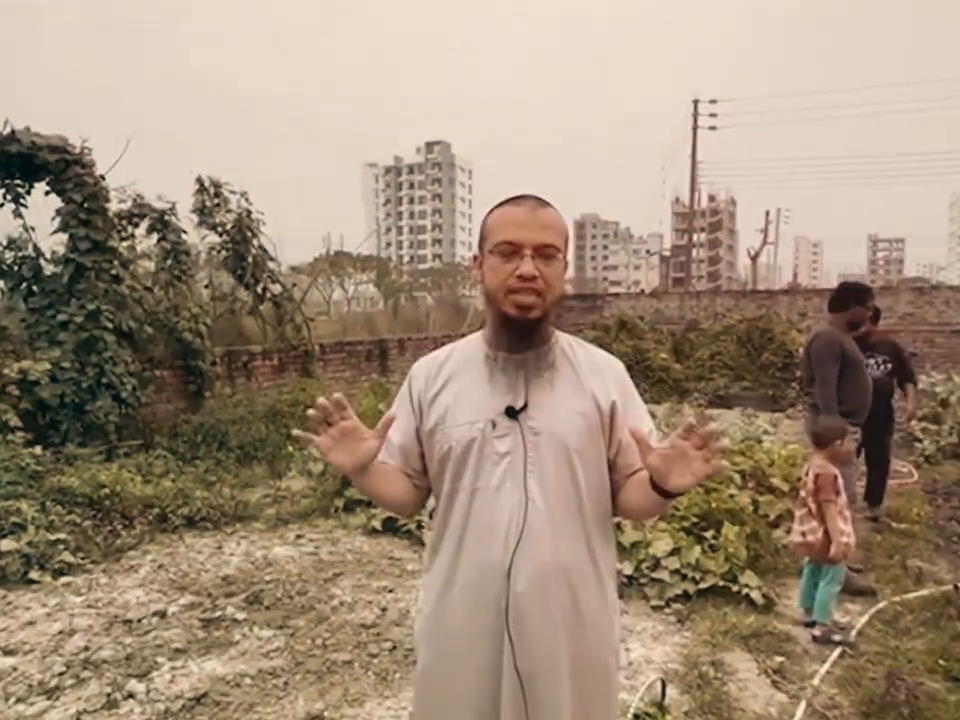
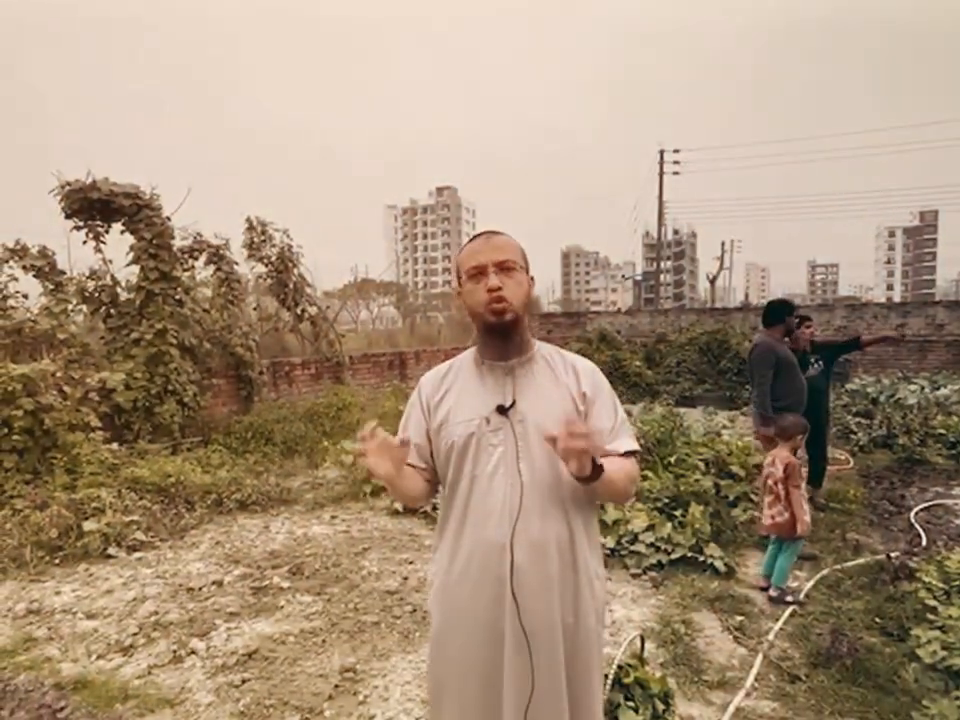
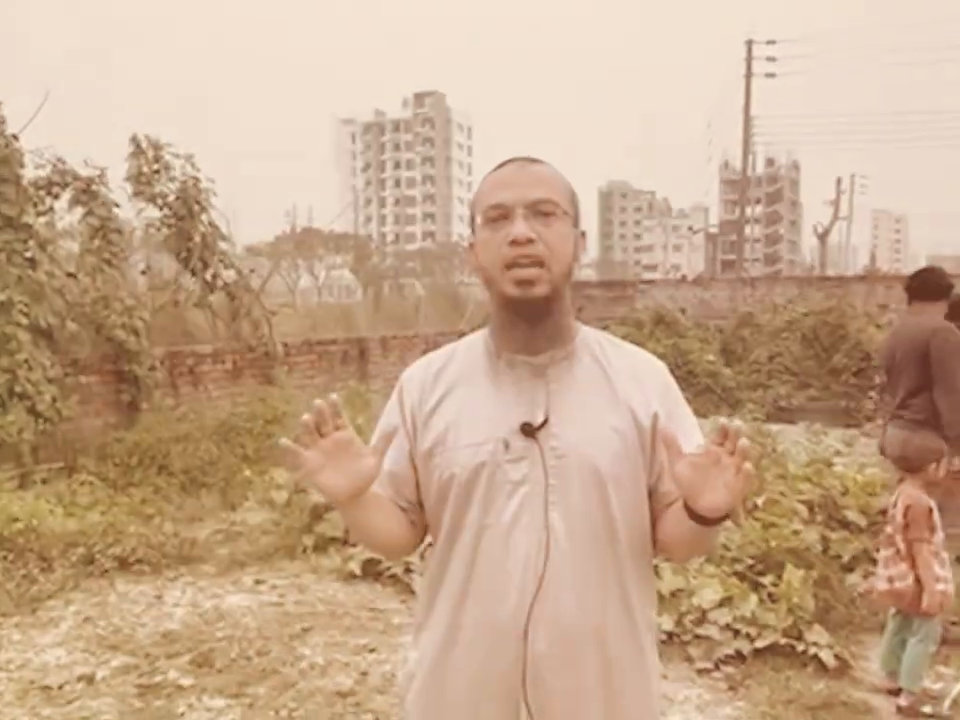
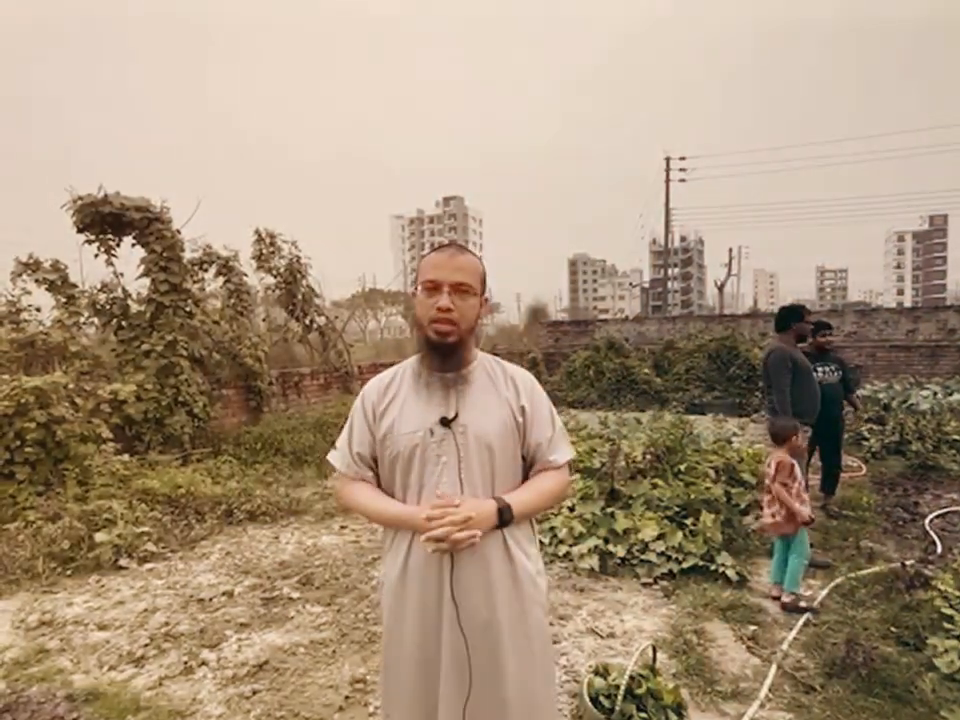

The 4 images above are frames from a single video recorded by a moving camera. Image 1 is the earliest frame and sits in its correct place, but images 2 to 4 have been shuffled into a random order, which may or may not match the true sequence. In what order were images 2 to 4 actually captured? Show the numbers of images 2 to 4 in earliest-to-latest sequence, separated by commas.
3, 2, 4
